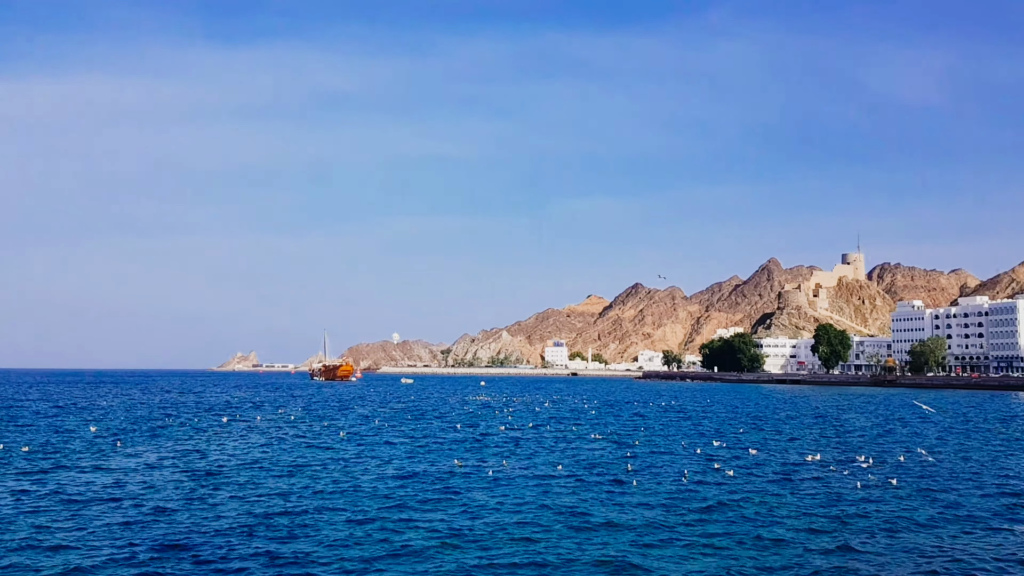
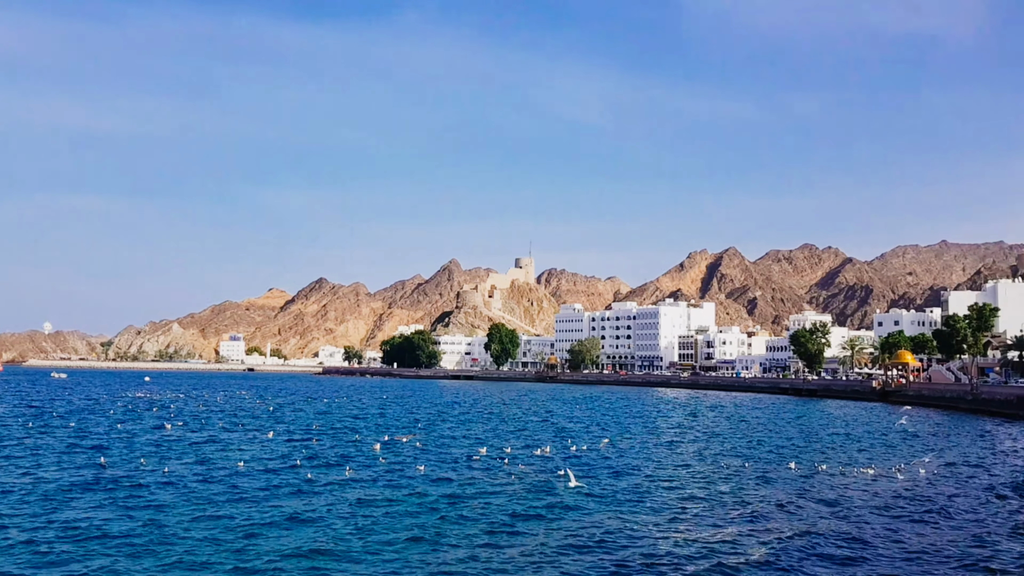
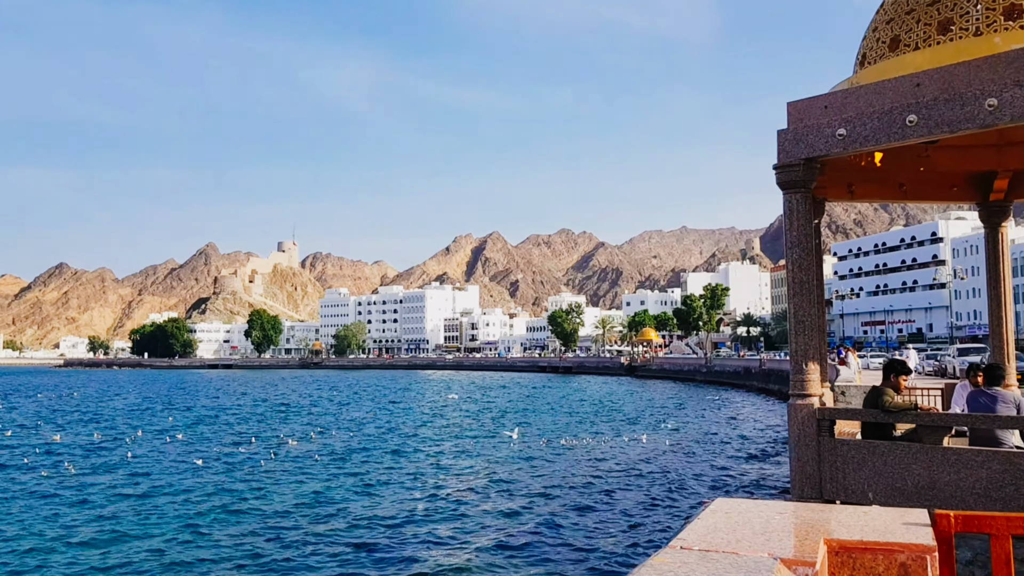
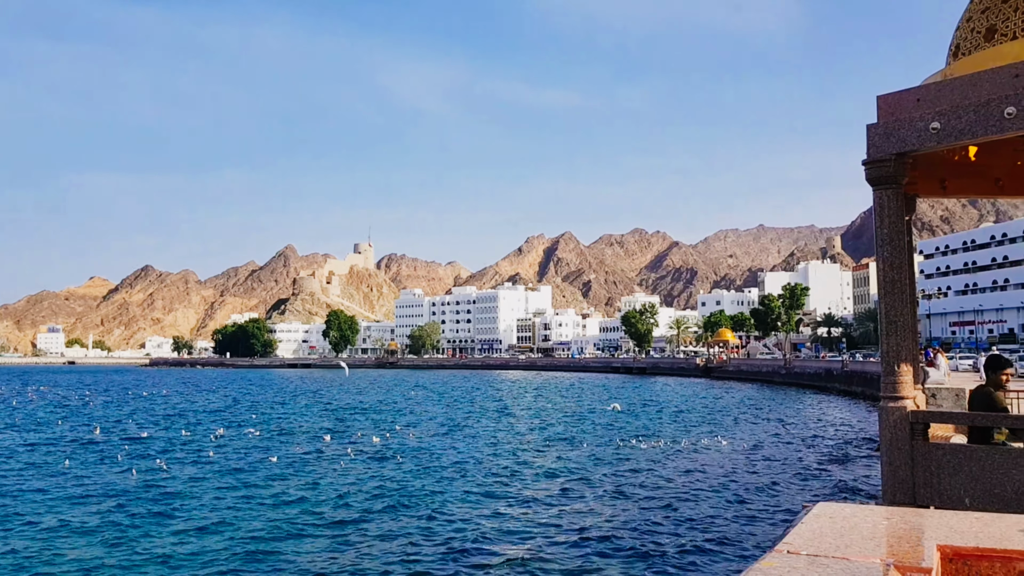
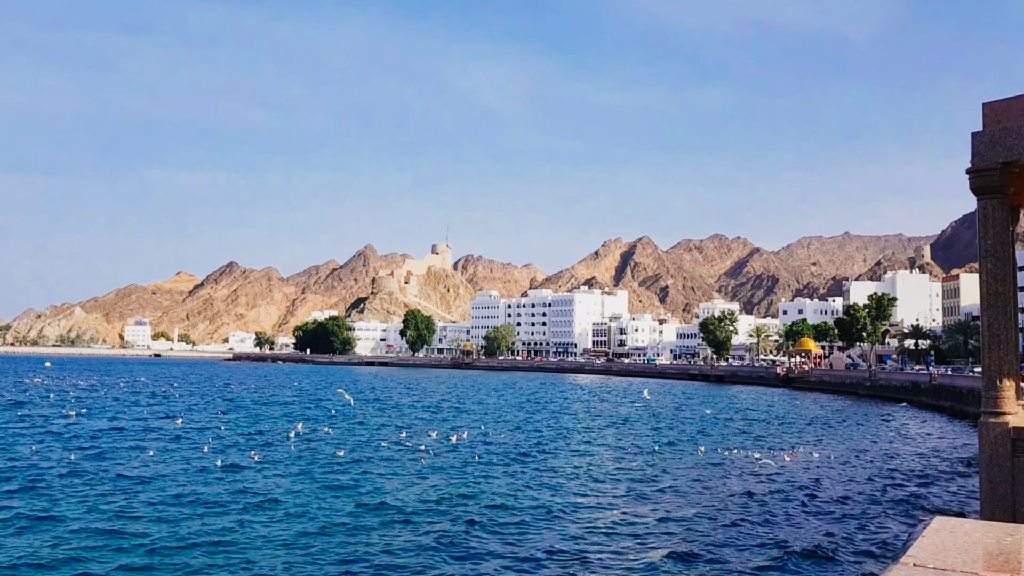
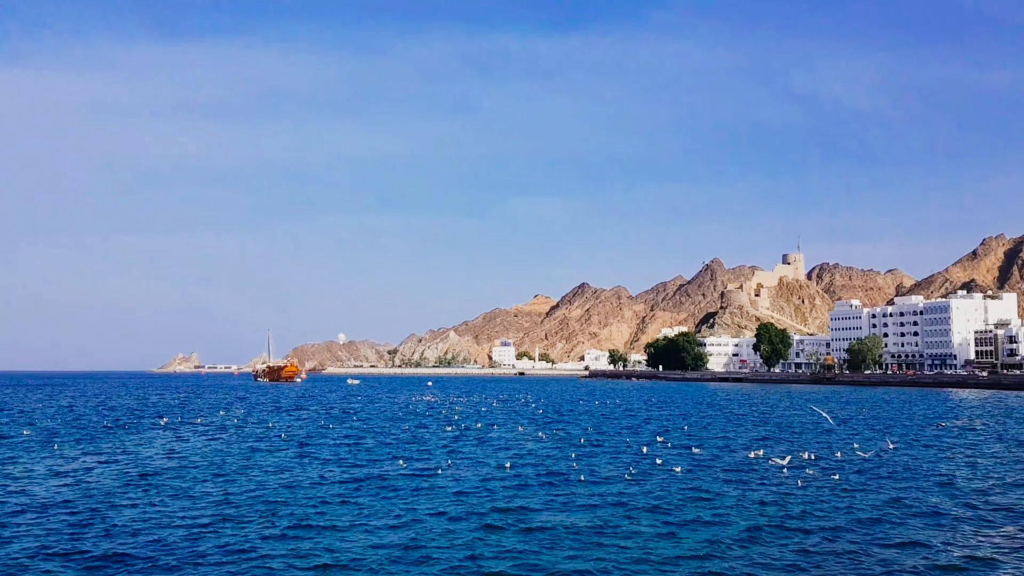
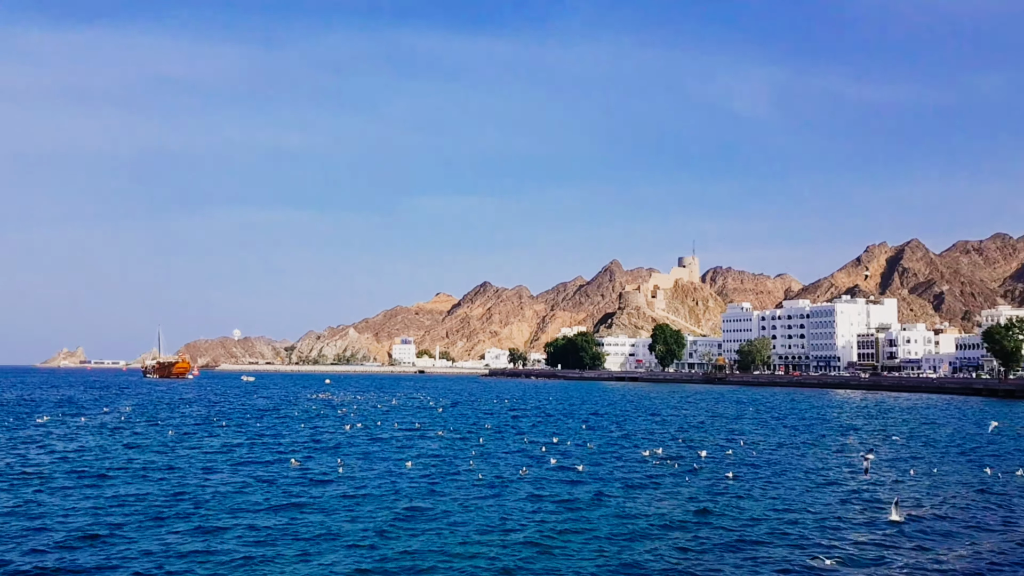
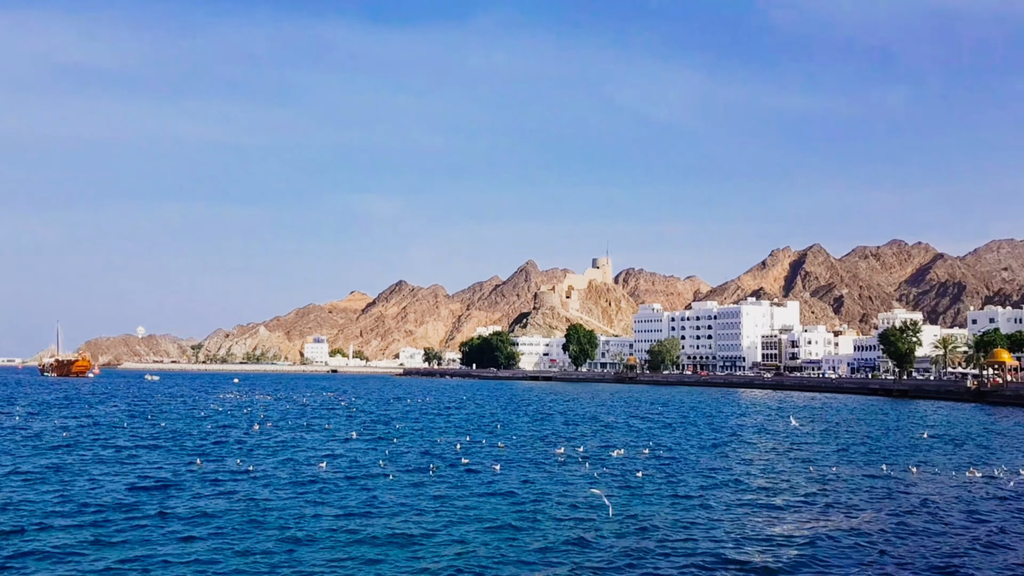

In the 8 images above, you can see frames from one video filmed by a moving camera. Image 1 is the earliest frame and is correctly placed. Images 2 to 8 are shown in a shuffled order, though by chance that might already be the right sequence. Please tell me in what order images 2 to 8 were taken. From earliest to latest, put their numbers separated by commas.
6, 7, 8, 2, 5, 4, 3
